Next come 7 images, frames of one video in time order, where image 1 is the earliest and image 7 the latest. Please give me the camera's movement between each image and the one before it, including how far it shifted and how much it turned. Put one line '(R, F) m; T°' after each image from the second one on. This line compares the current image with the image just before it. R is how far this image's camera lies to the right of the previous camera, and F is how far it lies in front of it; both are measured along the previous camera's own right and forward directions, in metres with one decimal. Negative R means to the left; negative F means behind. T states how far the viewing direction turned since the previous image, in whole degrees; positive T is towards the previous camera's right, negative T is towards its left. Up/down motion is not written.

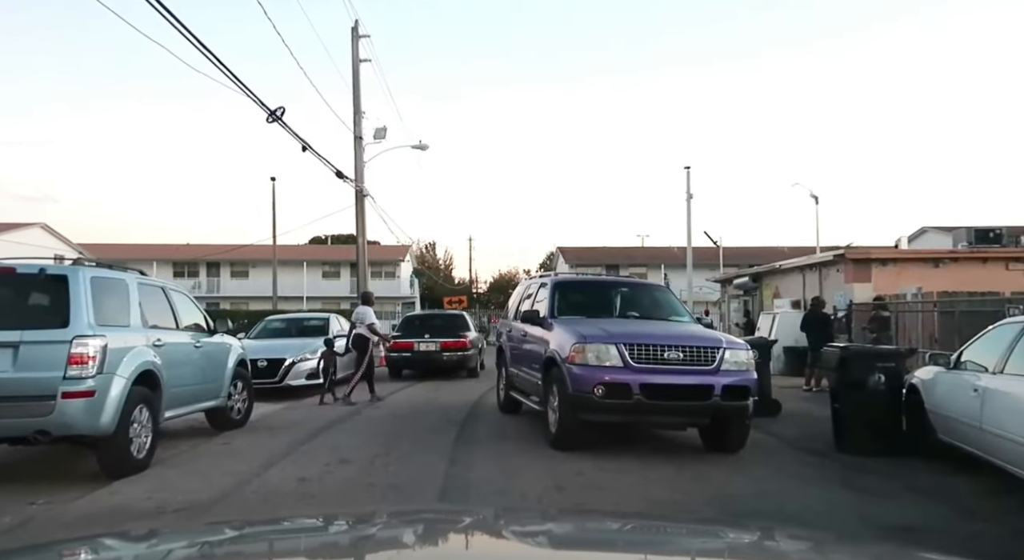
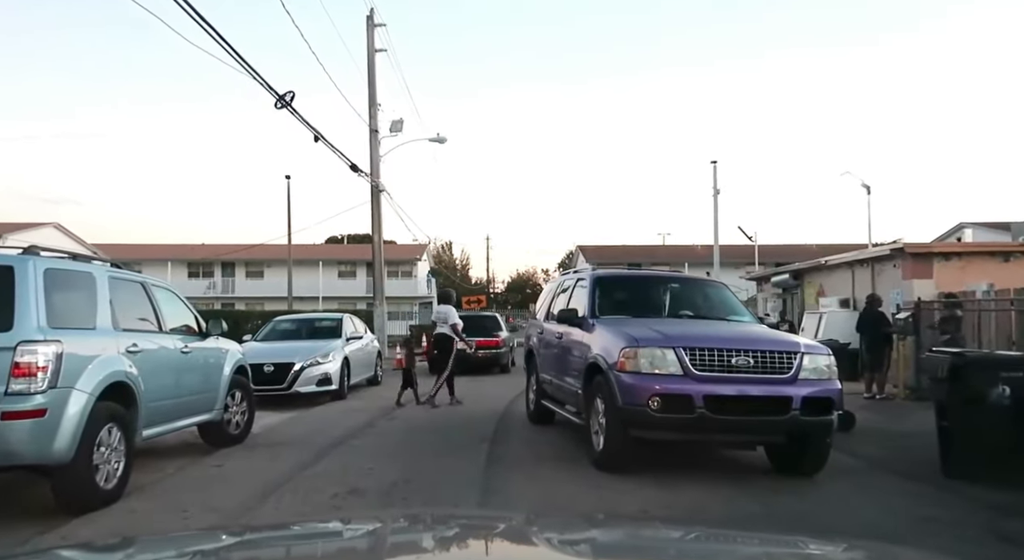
(-0.1, +0.6) m; -1°
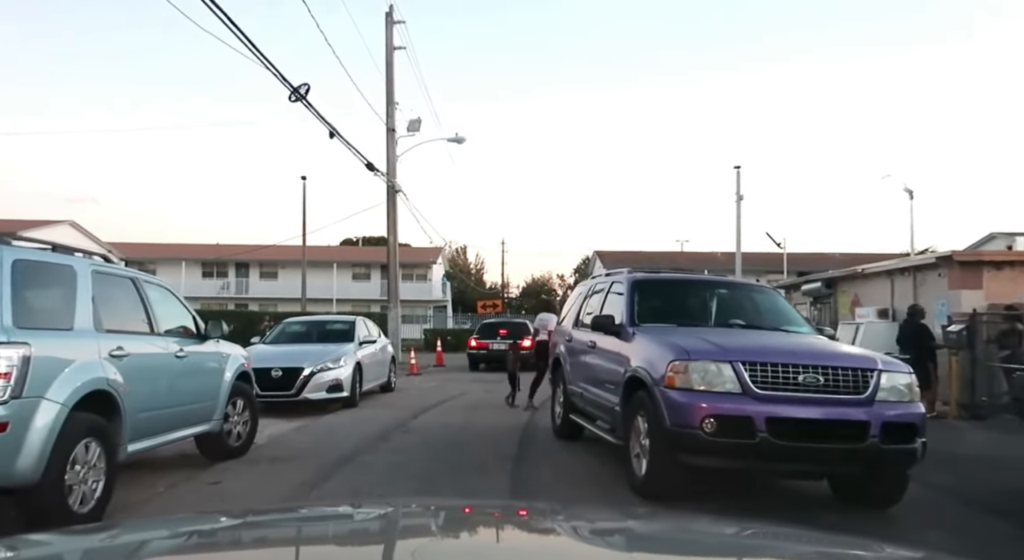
(-0.1, +0.3) m; -1°
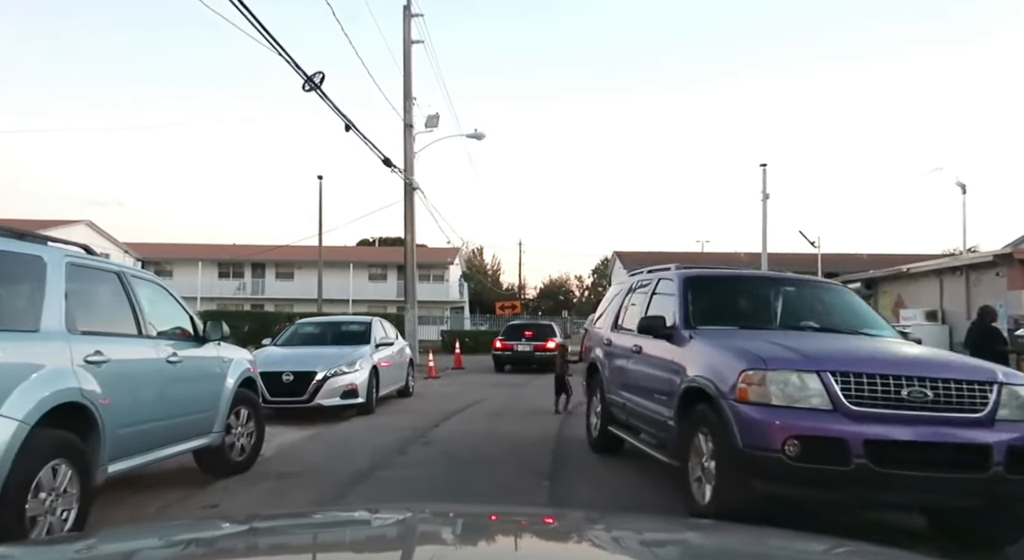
(-0.1, +0.4) m; -1°
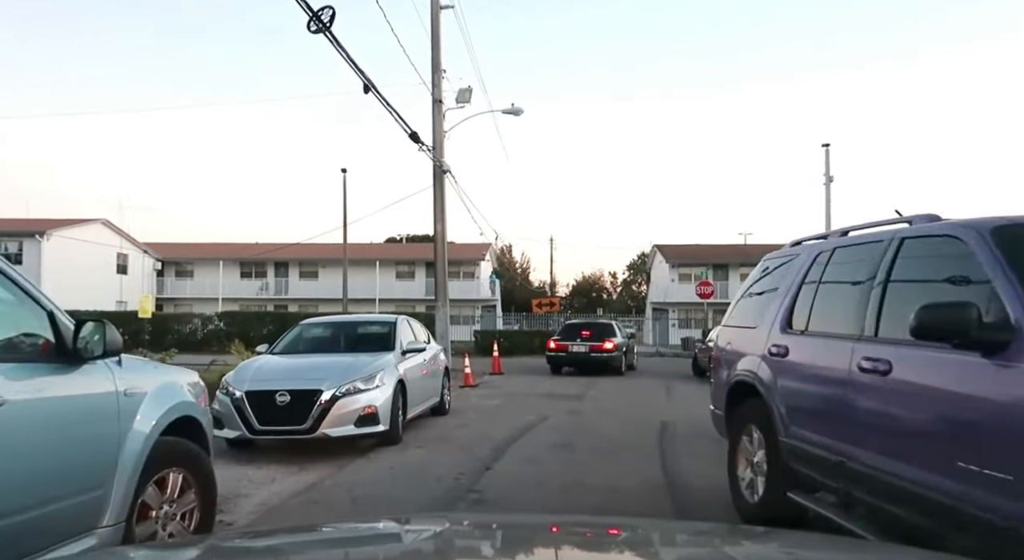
(-0.2, +1.4) m; -2°
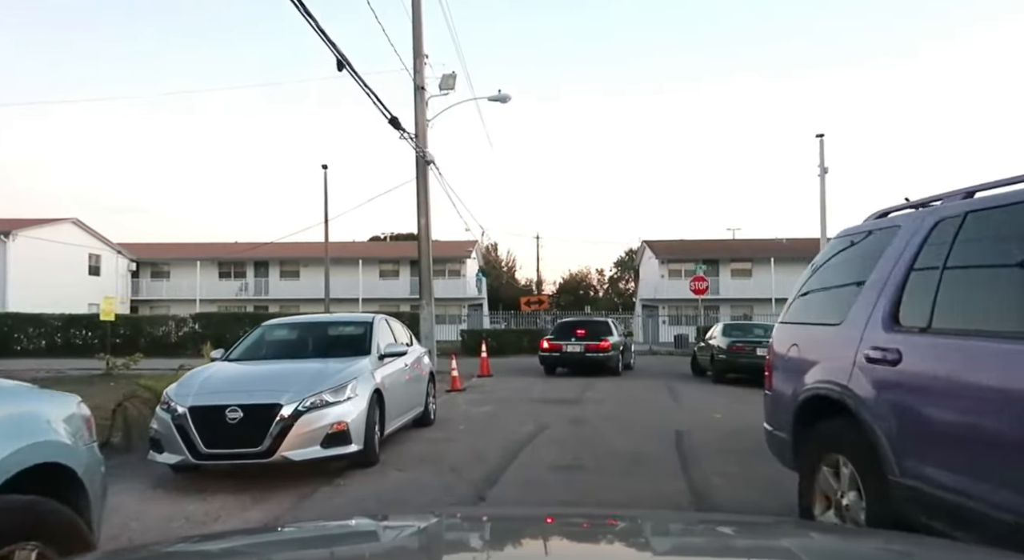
(0.0, +0.6) m; +1°
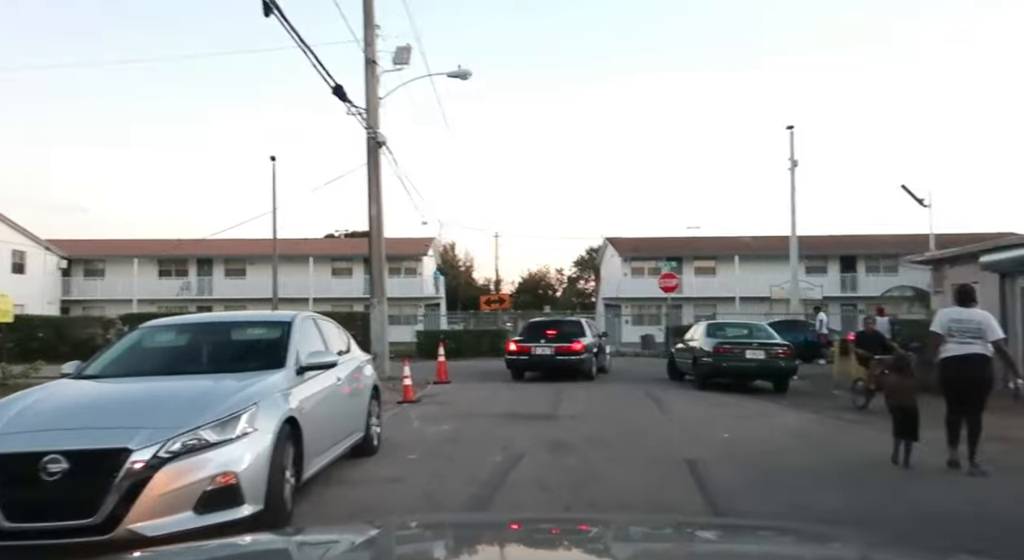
(0.0, +1.0) m; +3°
